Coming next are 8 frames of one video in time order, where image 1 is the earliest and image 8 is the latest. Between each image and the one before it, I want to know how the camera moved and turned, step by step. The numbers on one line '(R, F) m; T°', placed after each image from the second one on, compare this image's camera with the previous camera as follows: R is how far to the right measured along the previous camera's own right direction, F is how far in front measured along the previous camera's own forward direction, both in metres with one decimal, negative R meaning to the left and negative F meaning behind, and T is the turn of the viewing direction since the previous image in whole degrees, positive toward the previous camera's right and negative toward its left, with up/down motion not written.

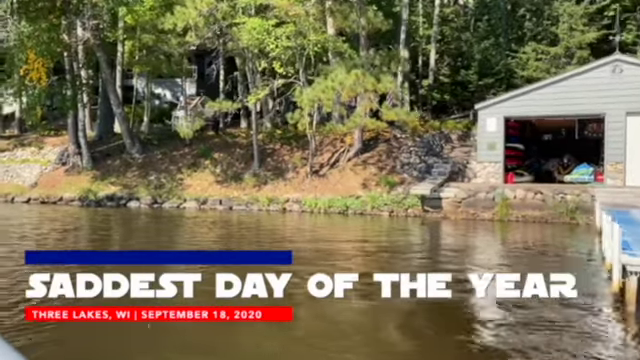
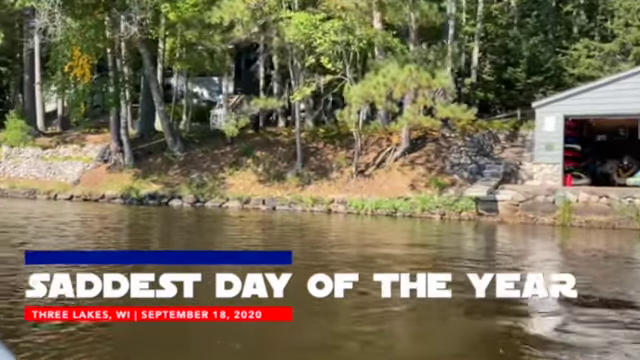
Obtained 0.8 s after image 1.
(-0.8, +0.9) m; -3°
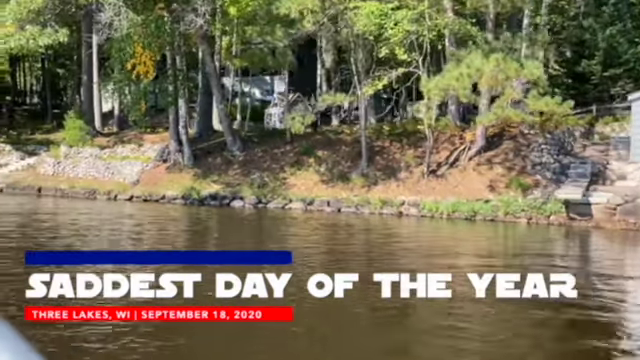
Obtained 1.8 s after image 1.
(-1.2, +1.5) m; -4°
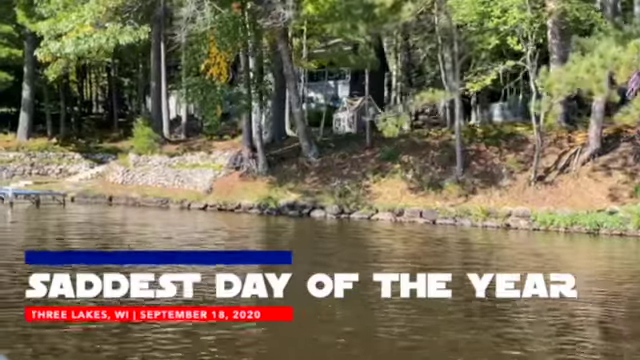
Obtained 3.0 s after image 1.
(-1.7, +2.2) m; -5°
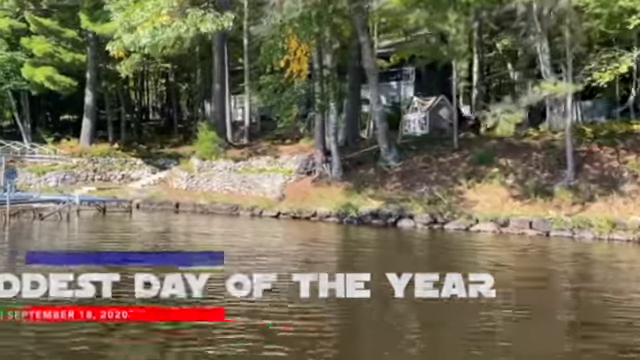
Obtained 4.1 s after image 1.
(-1.7, +2.3) m; -5°
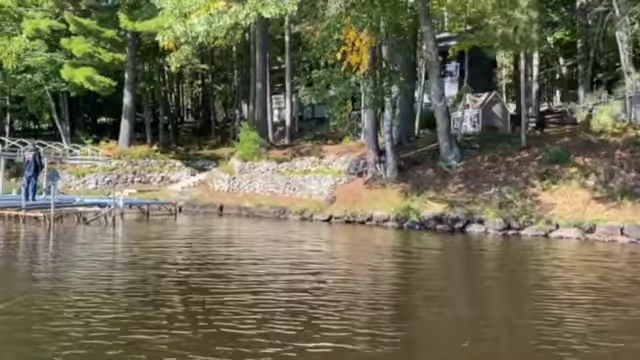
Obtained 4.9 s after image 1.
(-1.2, +1.7) m; -3°
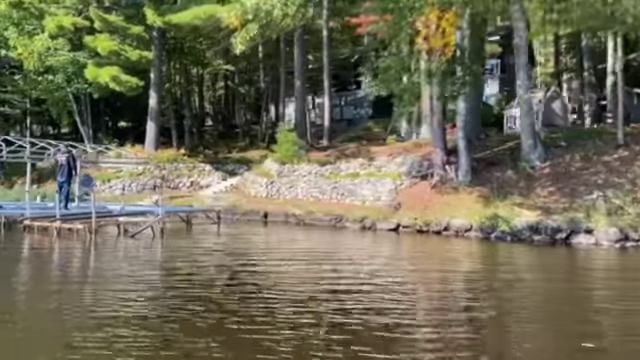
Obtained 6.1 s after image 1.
(-2.2, +2.9) m; -1°
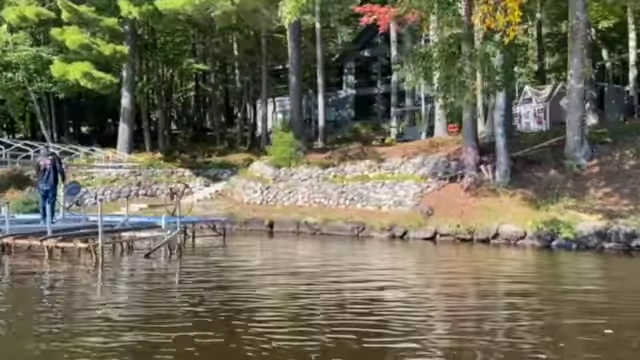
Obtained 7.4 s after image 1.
(-2.4, +2.9) m; +4°
